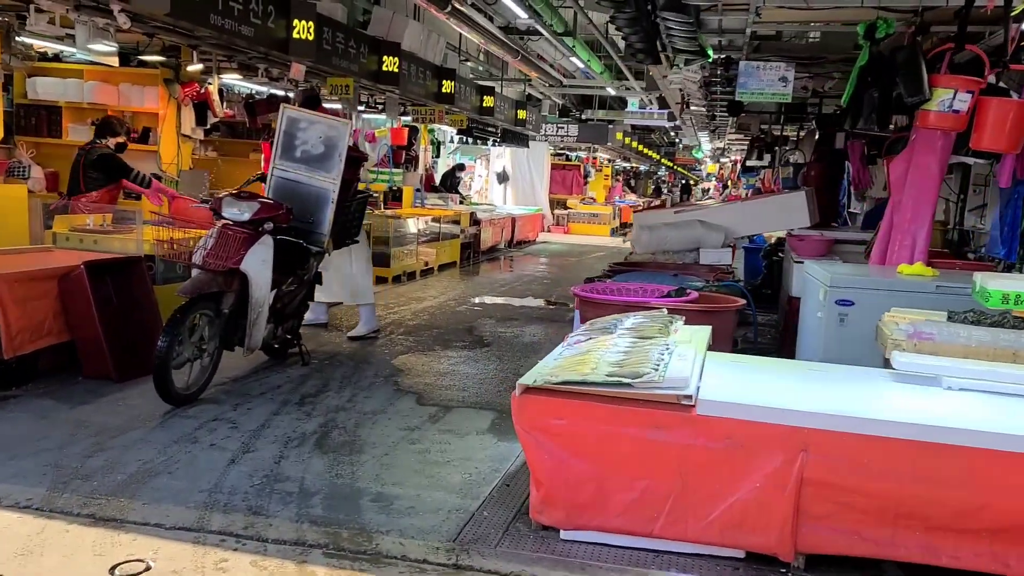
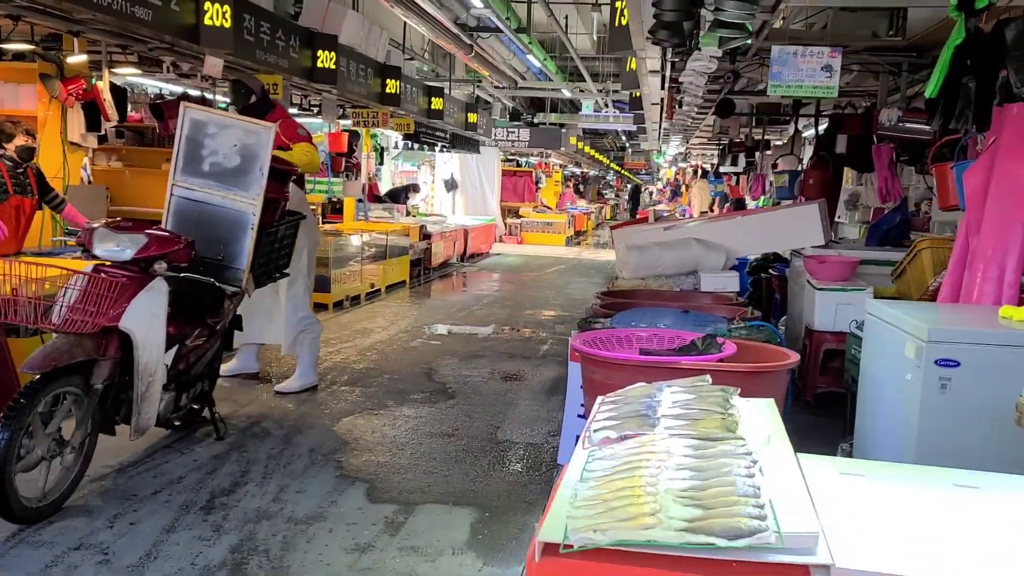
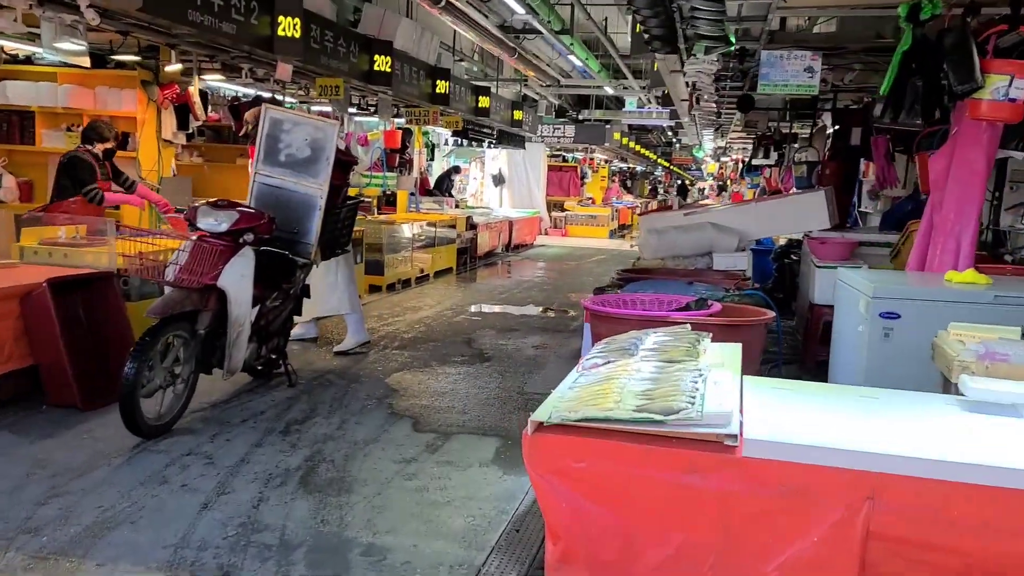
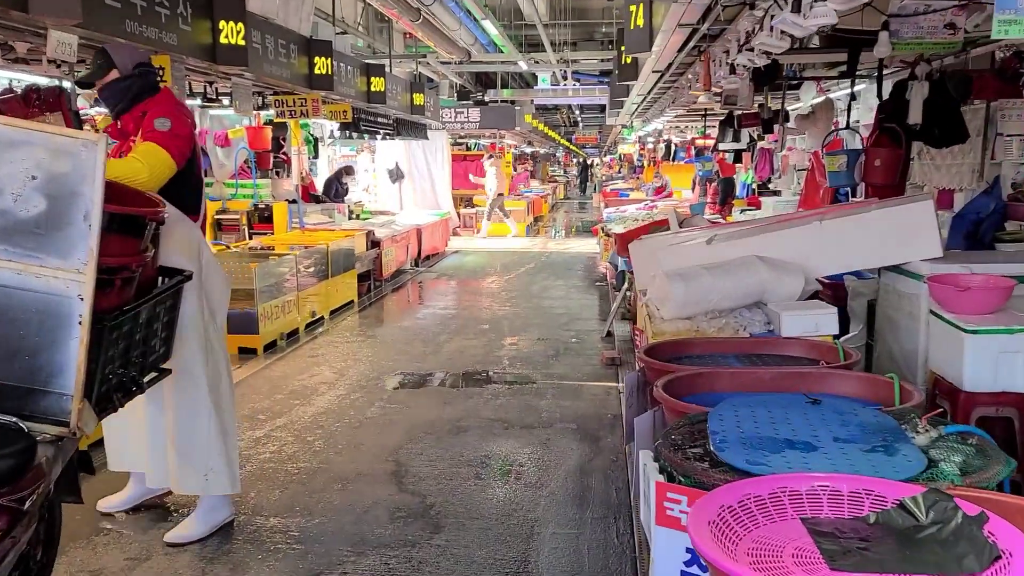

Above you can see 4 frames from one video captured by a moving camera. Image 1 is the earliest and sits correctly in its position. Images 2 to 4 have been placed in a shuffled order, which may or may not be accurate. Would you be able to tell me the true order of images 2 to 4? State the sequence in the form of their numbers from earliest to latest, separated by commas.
3, 2, 4
